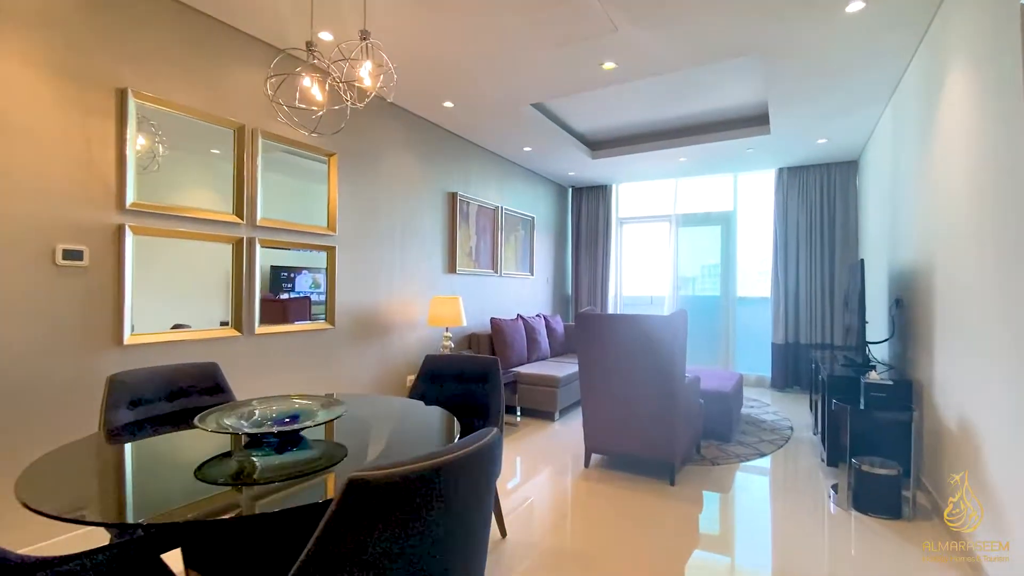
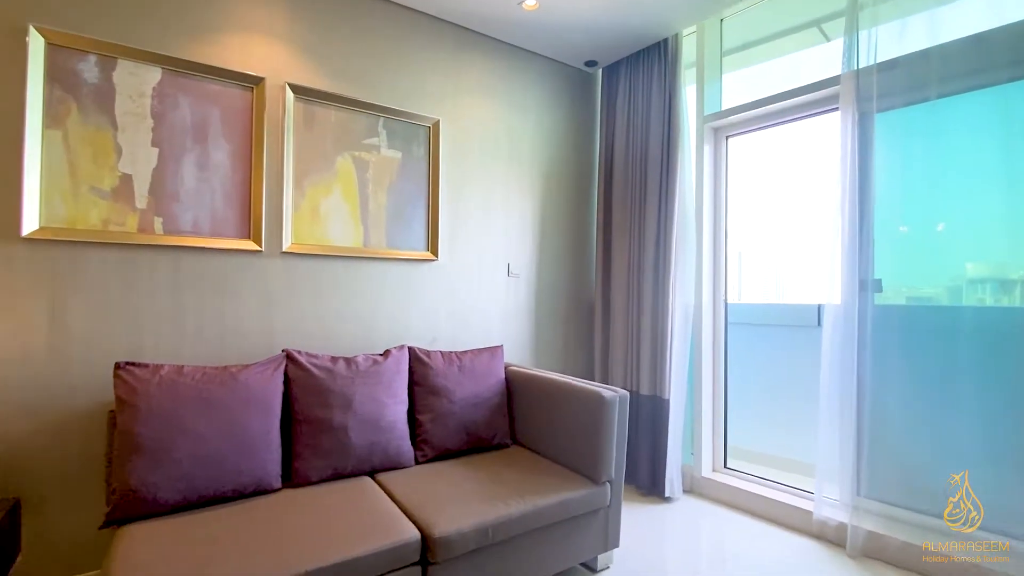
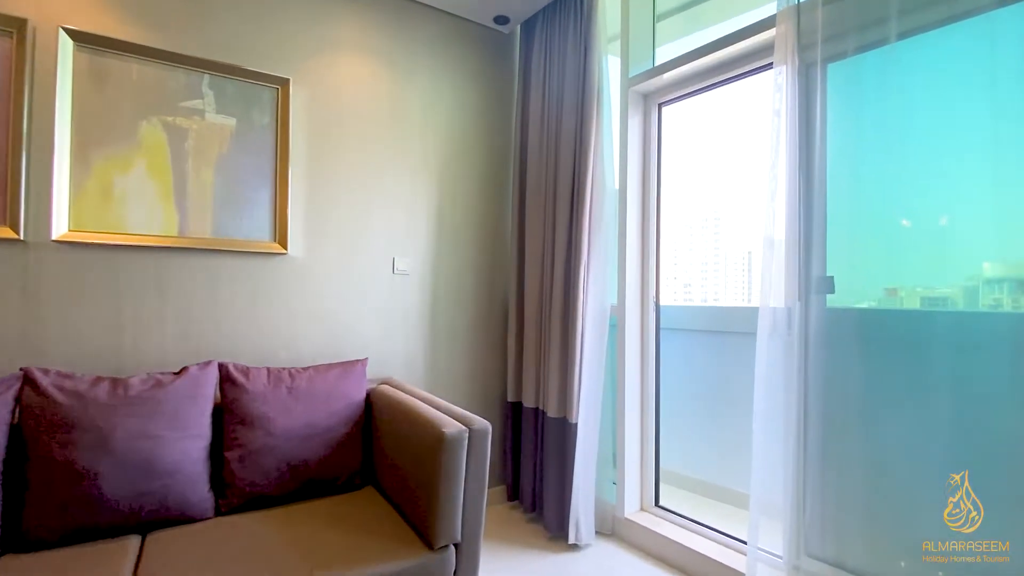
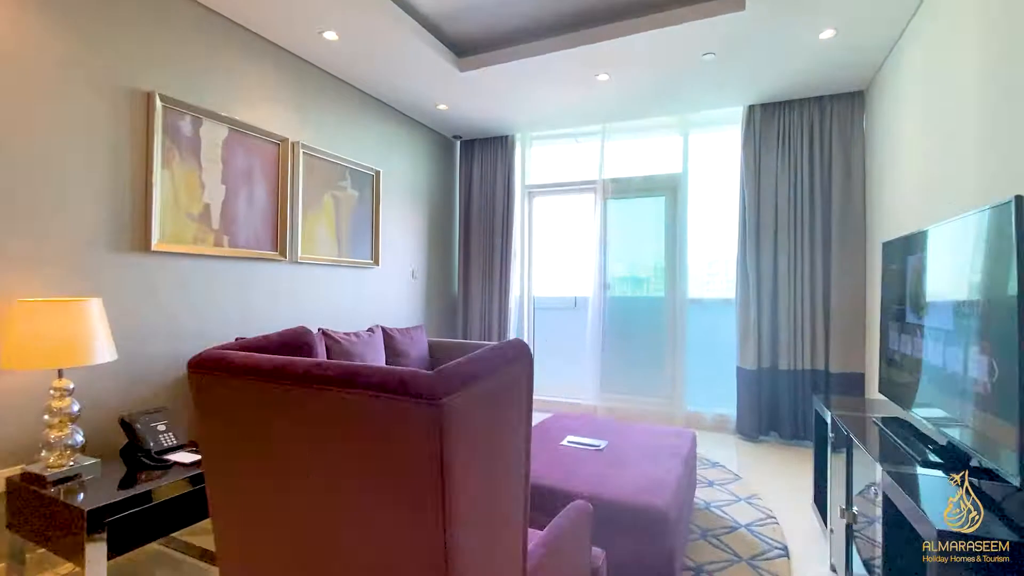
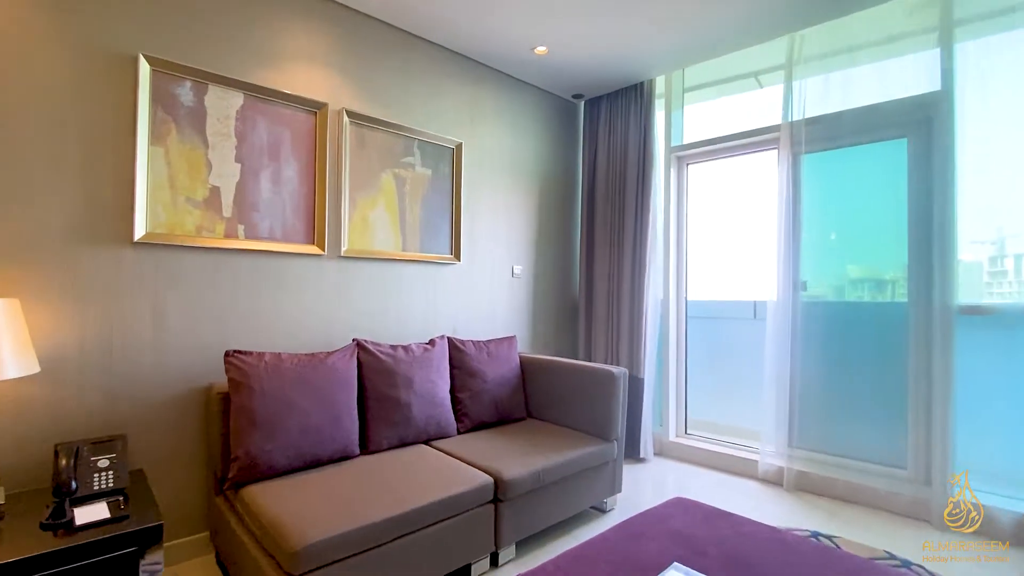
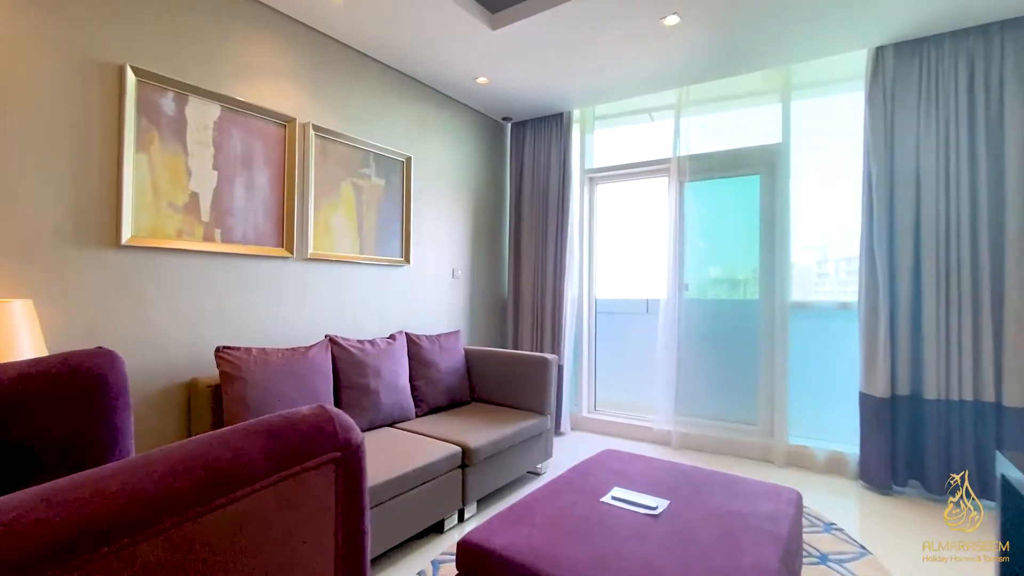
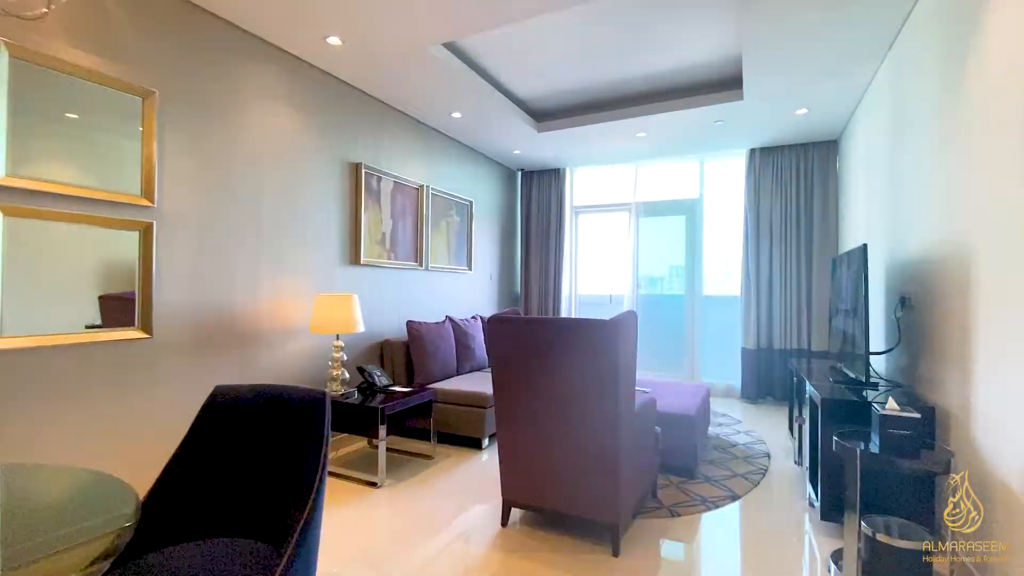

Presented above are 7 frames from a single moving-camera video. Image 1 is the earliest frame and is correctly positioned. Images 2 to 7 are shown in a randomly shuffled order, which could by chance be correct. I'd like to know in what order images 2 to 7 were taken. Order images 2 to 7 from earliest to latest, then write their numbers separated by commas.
7, 4, 6, 5, 2, 3
